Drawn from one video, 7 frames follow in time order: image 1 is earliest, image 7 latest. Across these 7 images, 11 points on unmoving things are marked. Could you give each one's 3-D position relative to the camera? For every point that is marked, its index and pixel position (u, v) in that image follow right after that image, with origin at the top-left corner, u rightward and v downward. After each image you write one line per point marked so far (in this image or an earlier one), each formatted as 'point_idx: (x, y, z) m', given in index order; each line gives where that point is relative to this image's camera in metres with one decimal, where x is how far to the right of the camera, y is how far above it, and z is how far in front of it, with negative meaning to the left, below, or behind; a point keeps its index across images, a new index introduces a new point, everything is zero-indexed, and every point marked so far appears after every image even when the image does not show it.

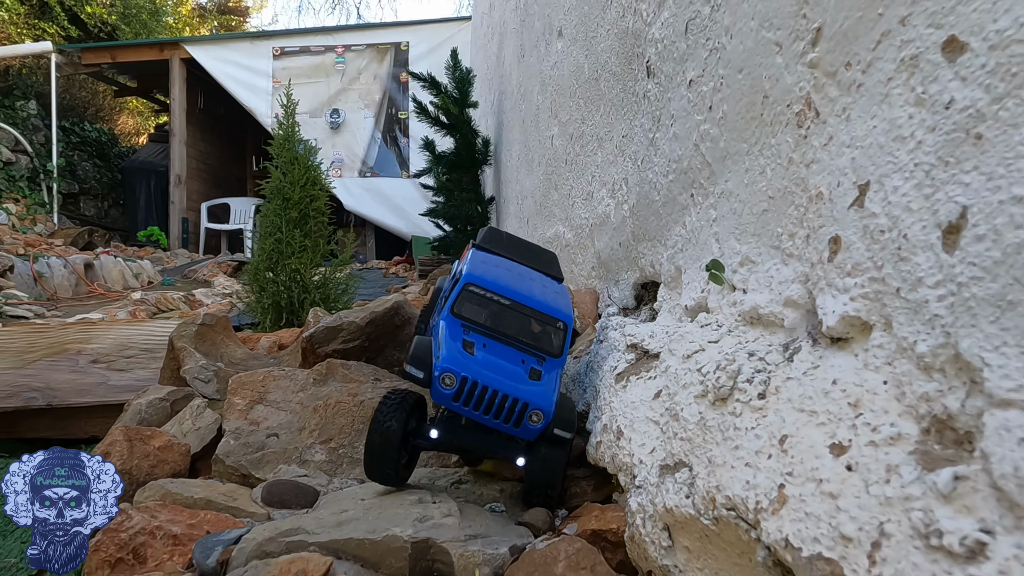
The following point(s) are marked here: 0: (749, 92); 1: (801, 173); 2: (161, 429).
0: (+0.6, +0.5, +1.9) m
1: (+0.6, +0.2, +1.6) m
2: (-1.4, -0.5, +3.0) m
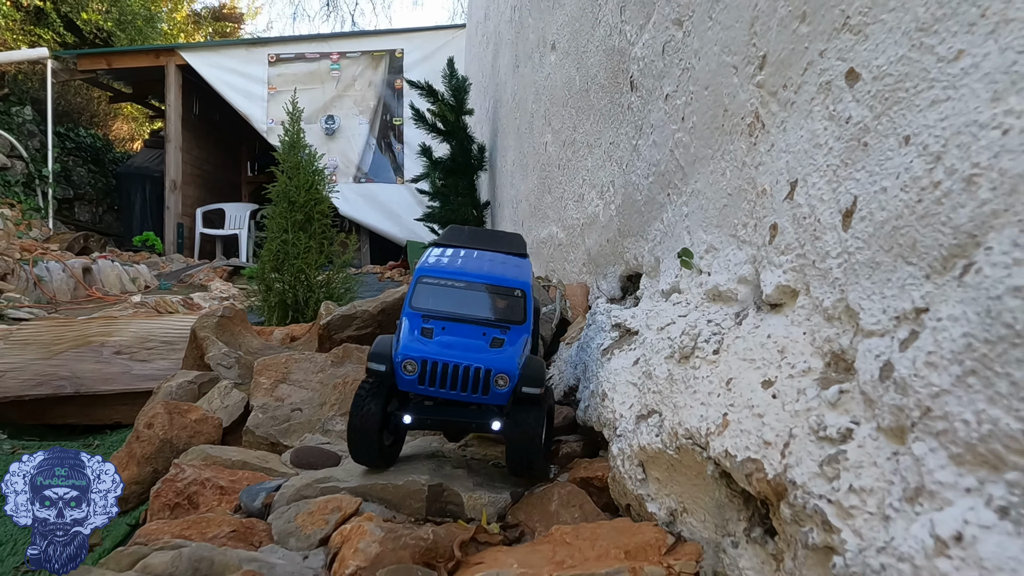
0: (+0.6, +0.5, +2.3) m
1: (+0.6, +0.3, +2.0) m
2: (-1.4, -0.5, +3.3) m
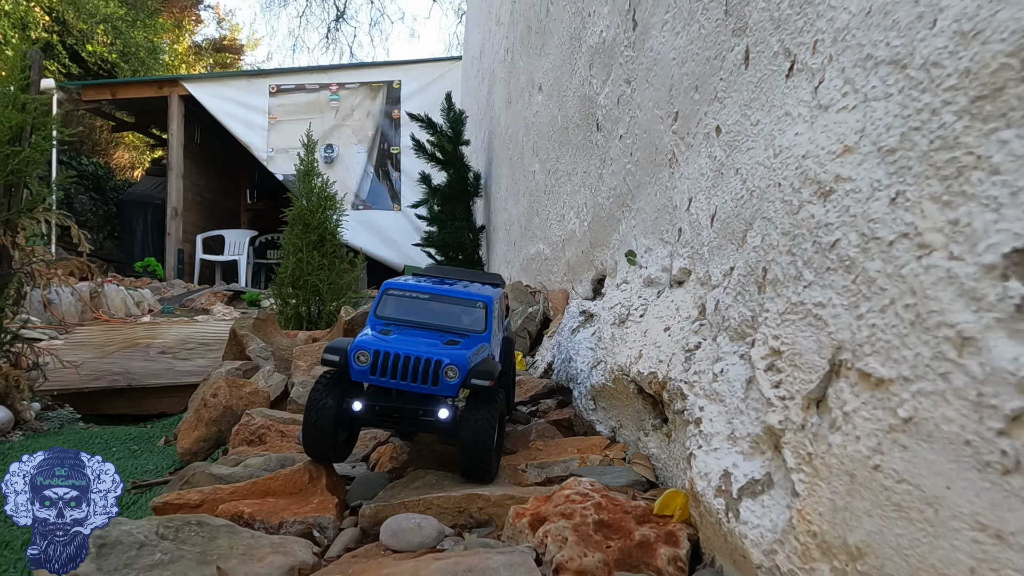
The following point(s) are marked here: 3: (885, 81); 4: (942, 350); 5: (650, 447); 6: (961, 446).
0: (+0.6, +0.6, +3.1) m
1: (+0.6, +0.3, +2.8) m
2: (-1.4, -0.5, +4.1) m
3: (+0.6, +0.3, +1.3) m
4: (+0.5, -0.1, +1.0) m
5: (+0.4, -0.5, +2.3) m
6: (+0.5, -0.2, +0.9) m
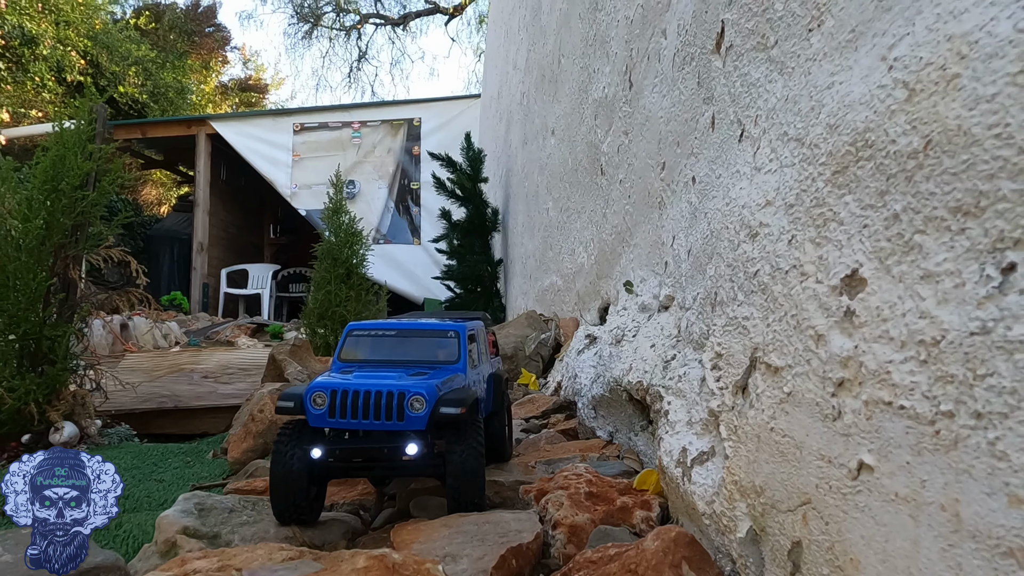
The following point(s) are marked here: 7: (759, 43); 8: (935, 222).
0: (+0.6, +0.5, +3.6) m
1: (+0.6, +0.2, +3.3) m
2: (-1.3, -0.7, +4.6) m
3: (+0.6, +0.3, +1.7) m
4: (+0.5, -0.1, +1.4) m
5: (+0.4, -0.5, +2.7) m
6: (+0.5, -0.2, +1.3) m
7: (+0.7, +0.7, +2.2) m
8: (+0.6, +0.1, +1.1) m
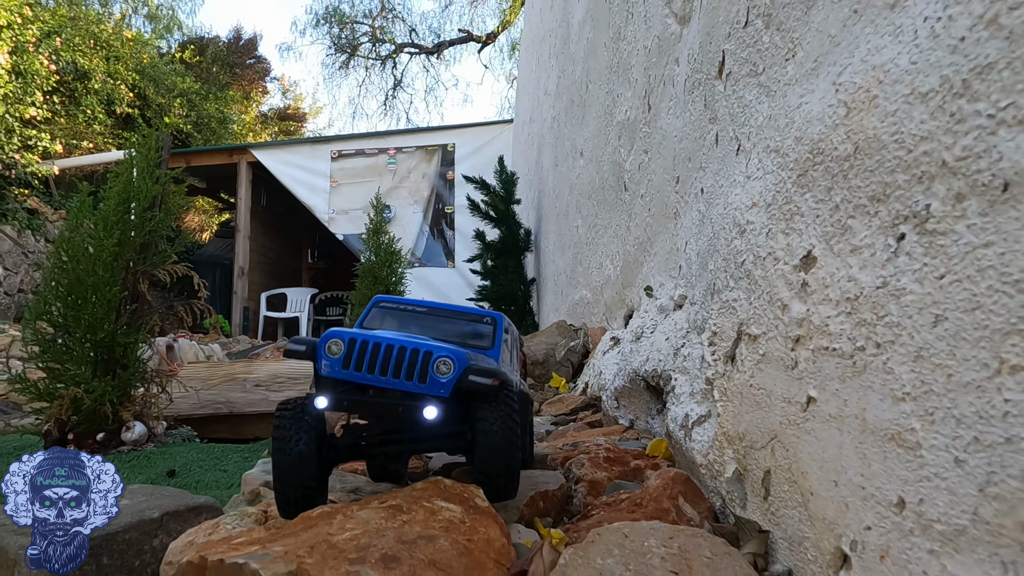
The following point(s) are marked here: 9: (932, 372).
0: (+0.8, +0.4, +3.9) m
1: (+0.8, +0.2, +3.6) m
2: (-1.1, -0.7, +5.0) m
3: (+0.7, +0.3, +2.1) m
4: (+0.6, -0.1, +1.8) m
5: (+0.6, -0.5, +3.0) m
6: (+0.6, -0.2, +1.7) m
7: (+0.8, +0.7, +2.5) m
8: (+0.7, +0.2, +1.4) m
9: (+0.6, -0.1, +1.1) m
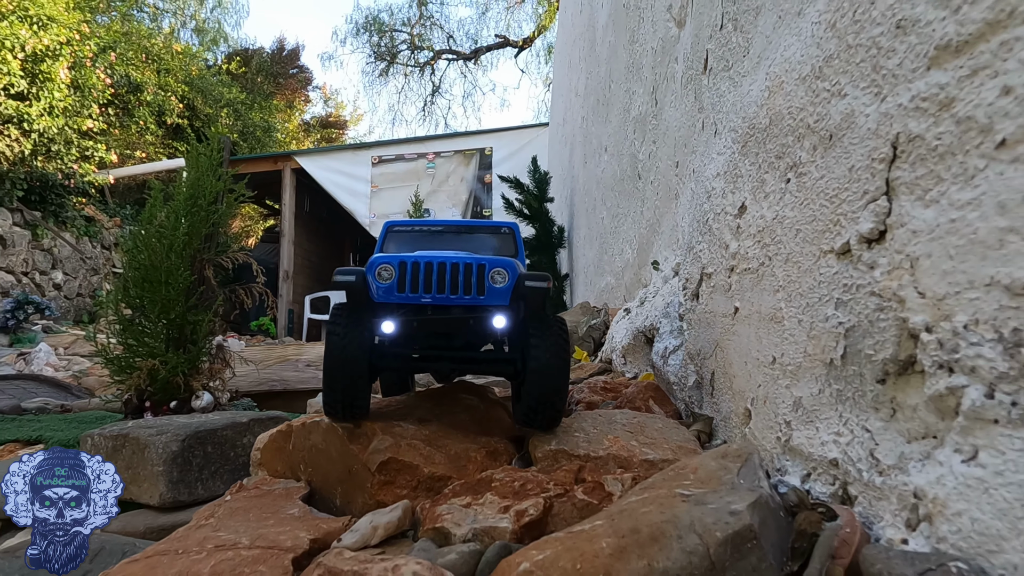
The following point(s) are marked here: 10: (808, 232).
0: (+0.9, +0.6, +4.4) m
1: (+0.9, +0.4, +4.1) m
2: (-1.0, -0.6, +5.5) m
3: (+0.7, +0.5, +2.6) m
4: (+0.6, +0.1, +2.2) m
5: (+0.6, -0.4, +3.5) m
6: (+0.6, 0.0, +2.2) m
7: (+0.8, +0.9, +3.0) m
8: (+0.7, +0.3, +1.9) m
9: (+0.6, 0.0, +1.6) m
10: (+0.6, +0.1, +1.5) m
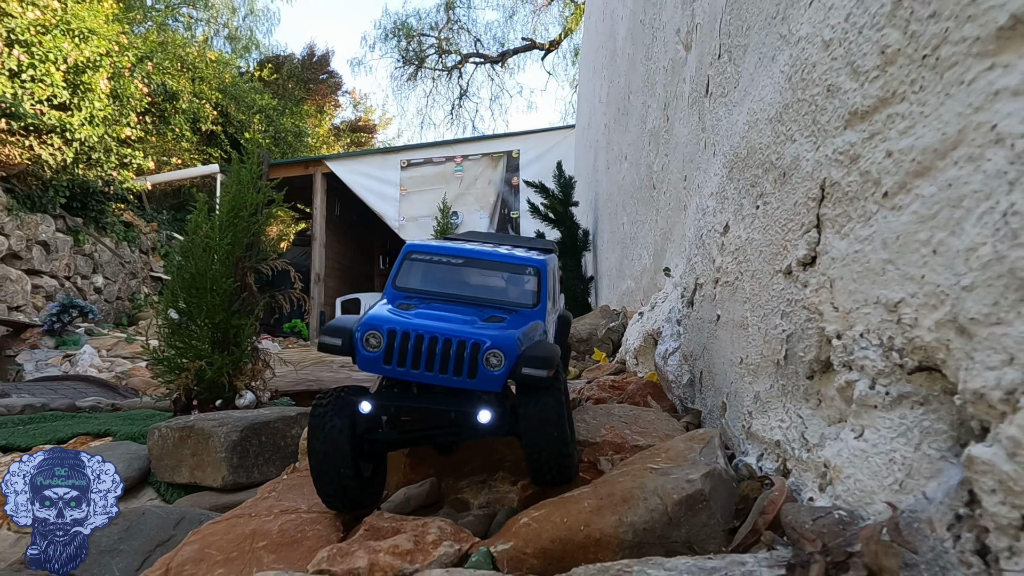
0: (+1.0, +0.6, +4.7) m
1: (+1.0, +0.3, +4.4) m
2: (-0.8, -0.6, +5.9) m
3: (+0.8, +0.5, +2.9) m
4: (+0.7, +0.1, +2.5) m
5: (+0.7, -0.4, +3.8) m
6: (+0.6, 0.0, +2.5) m
7: (+0.9, +0.8, +3.3) m
8: (+0.7, +0.3, +2.2) m
9: (+0.6, 0.0, +1.9) m
10: (+0.6, +0.1, +1.8) m
